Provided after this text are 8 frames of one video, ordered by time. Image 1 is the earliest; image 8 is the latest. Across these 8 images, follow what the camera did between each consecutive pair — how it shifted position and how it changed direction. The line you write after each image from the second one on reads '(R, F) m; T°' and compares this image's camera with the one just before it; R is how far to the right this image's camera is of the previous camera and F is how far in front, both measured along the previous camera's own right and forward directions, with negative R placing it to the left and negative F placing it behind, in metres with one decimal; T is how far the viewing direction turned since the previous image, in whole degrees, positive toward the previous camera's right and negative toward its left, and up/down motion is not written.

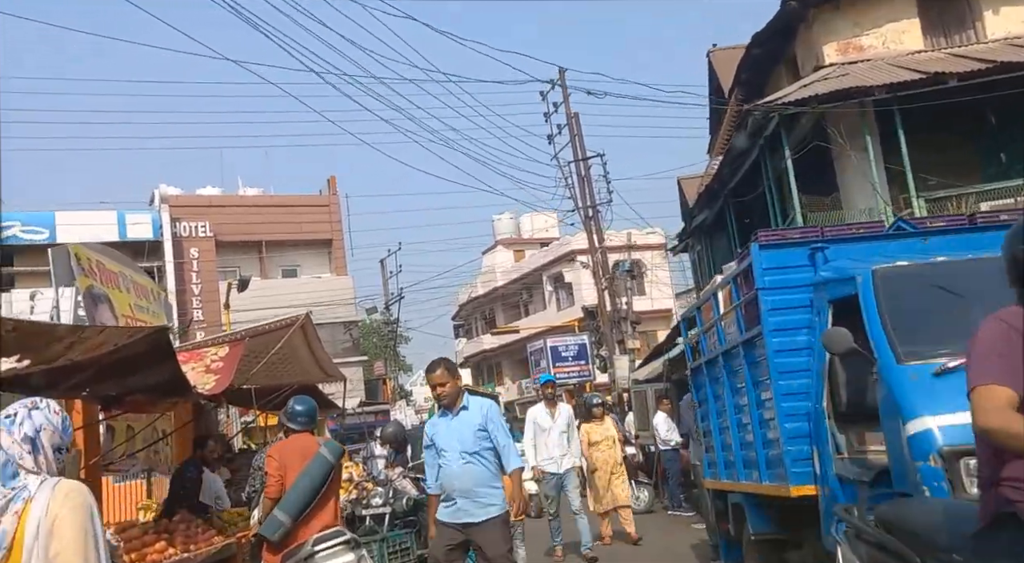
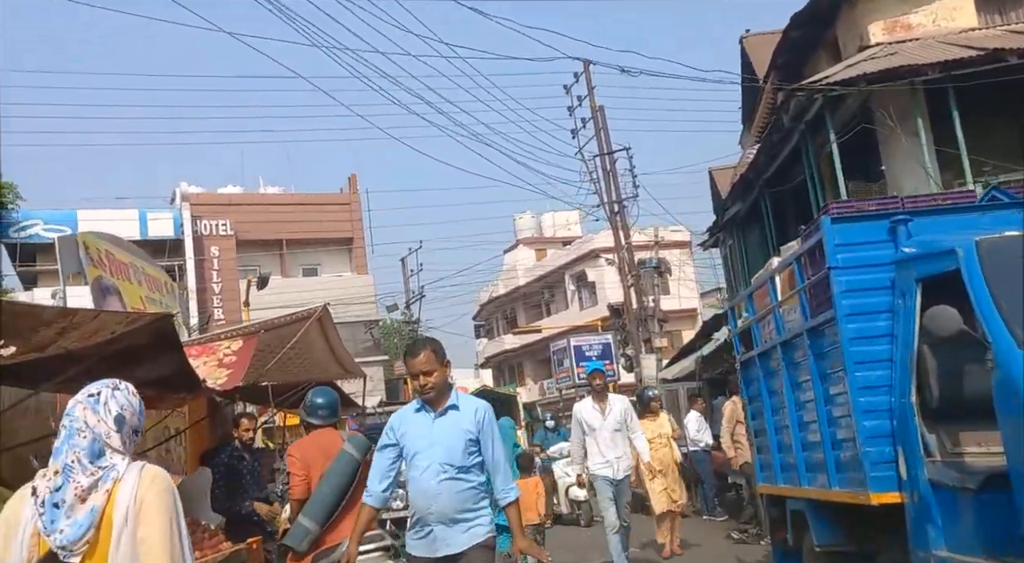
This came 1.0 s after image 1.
(-0.1, +0.6) m; -1°
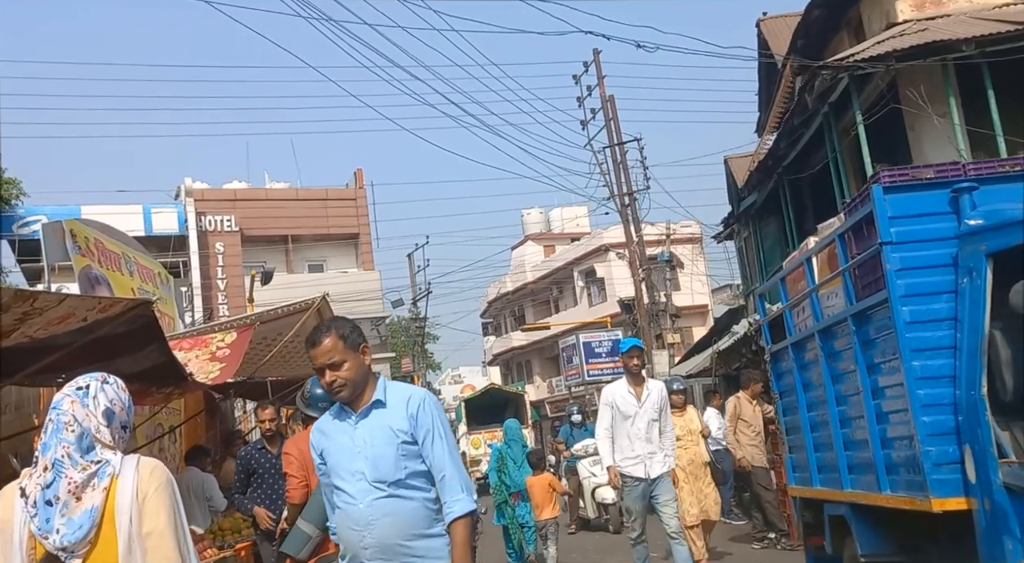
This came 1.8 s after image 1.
(0.0, +0.6) m; 0°
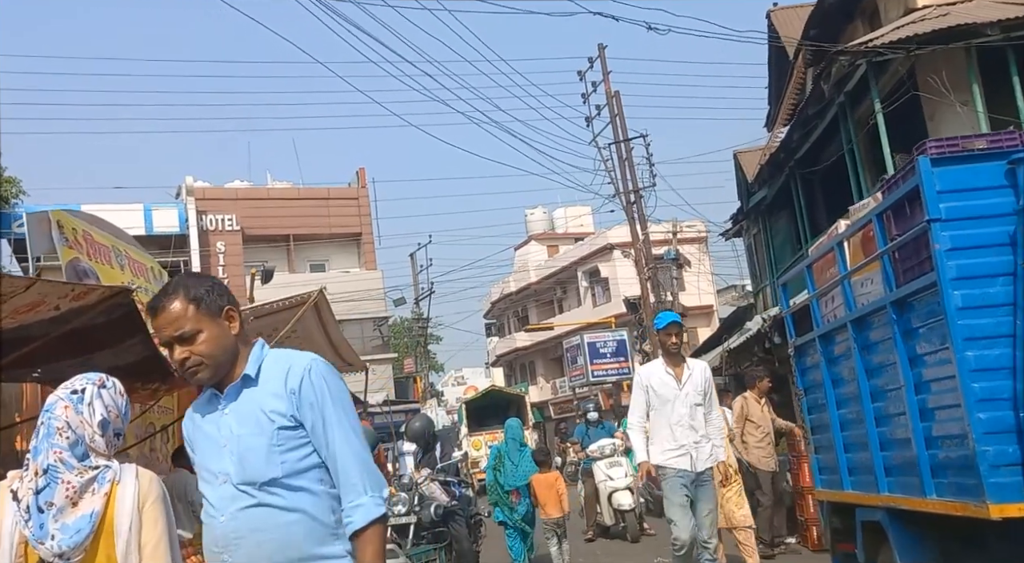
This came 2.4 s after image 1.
(0.0, +0.4) m; 0°
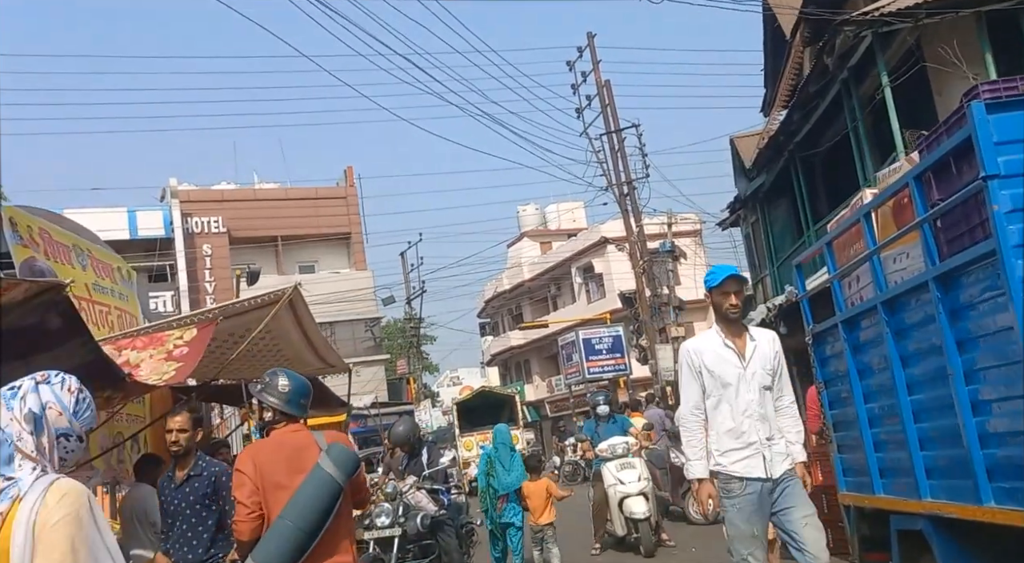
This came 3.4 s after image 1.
(0.0, +0.6) m; 0°
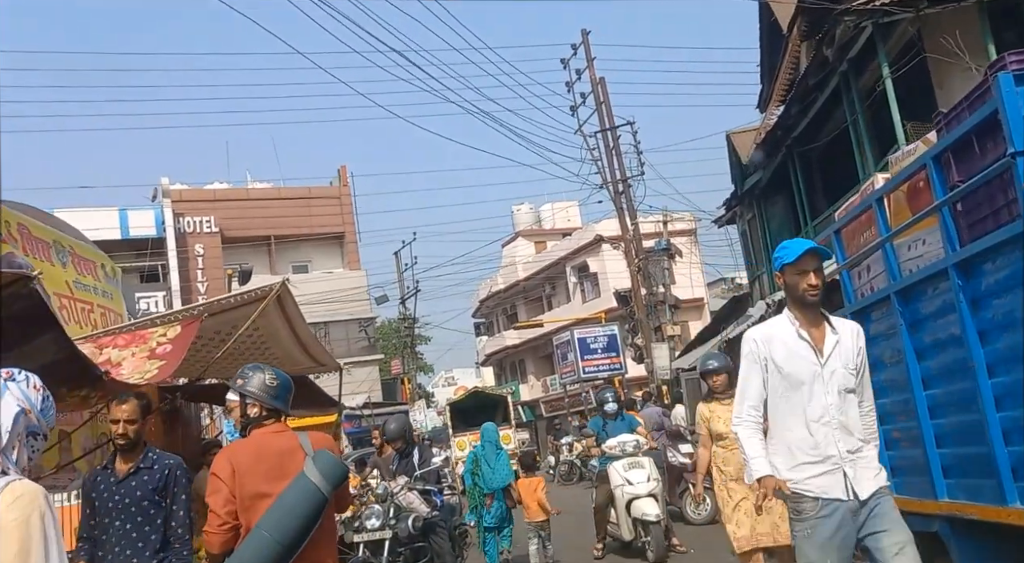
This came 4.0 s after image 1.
(0.0, +0.2) m; 0°
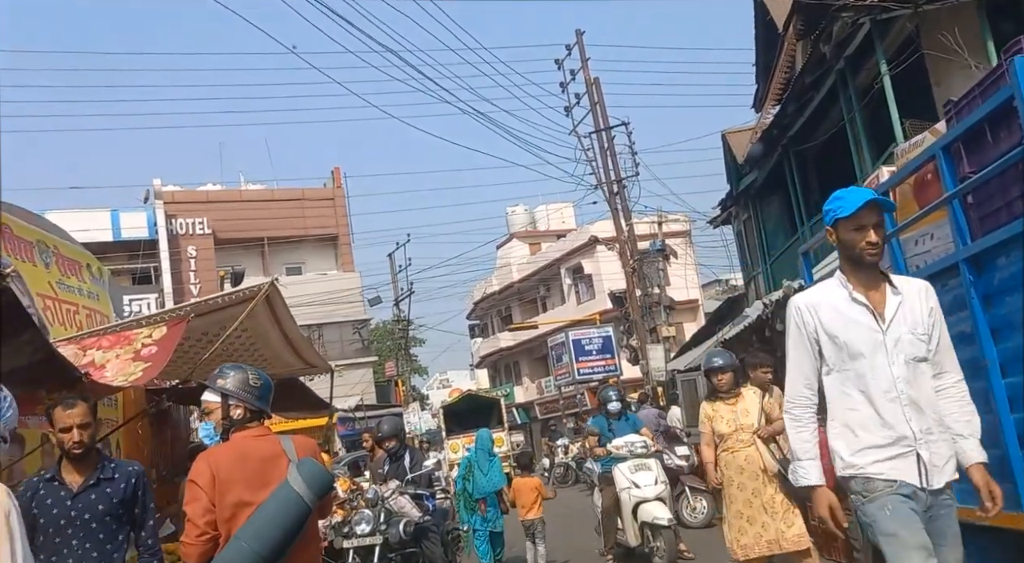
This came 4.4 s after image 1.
(0.0, +0.2) m; 0°
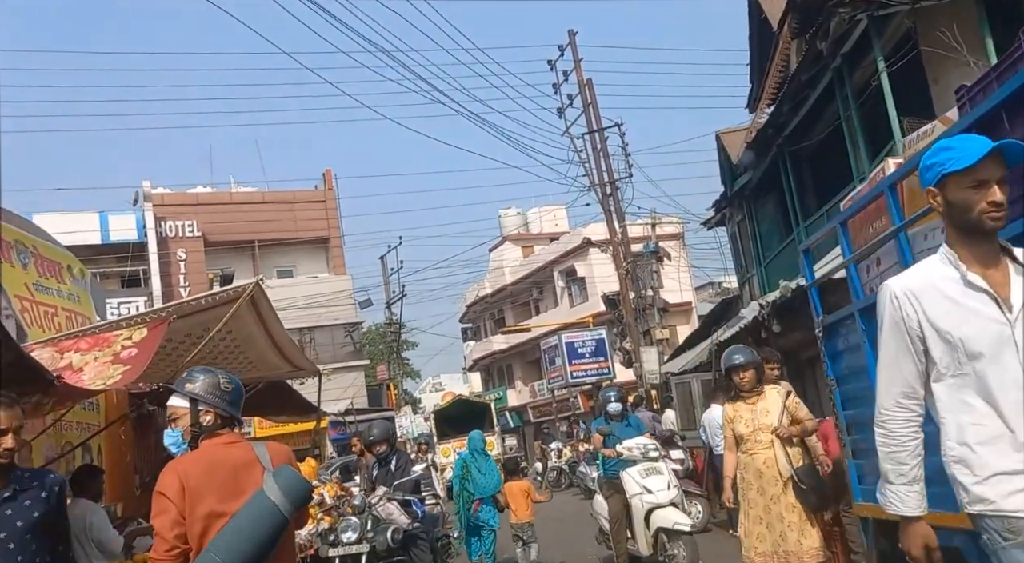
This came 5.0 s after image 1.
(0.0, +0.2) m; 0°
